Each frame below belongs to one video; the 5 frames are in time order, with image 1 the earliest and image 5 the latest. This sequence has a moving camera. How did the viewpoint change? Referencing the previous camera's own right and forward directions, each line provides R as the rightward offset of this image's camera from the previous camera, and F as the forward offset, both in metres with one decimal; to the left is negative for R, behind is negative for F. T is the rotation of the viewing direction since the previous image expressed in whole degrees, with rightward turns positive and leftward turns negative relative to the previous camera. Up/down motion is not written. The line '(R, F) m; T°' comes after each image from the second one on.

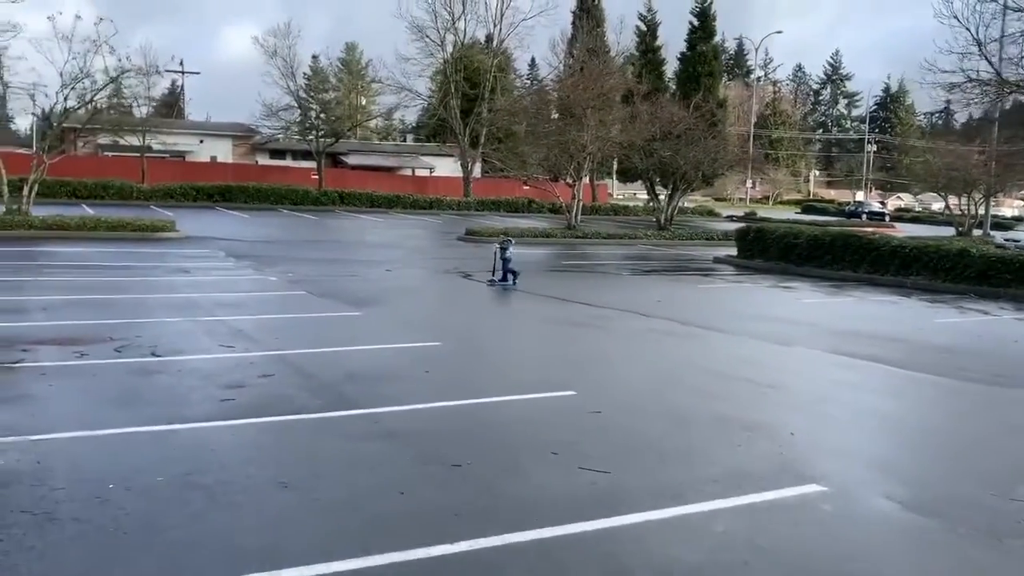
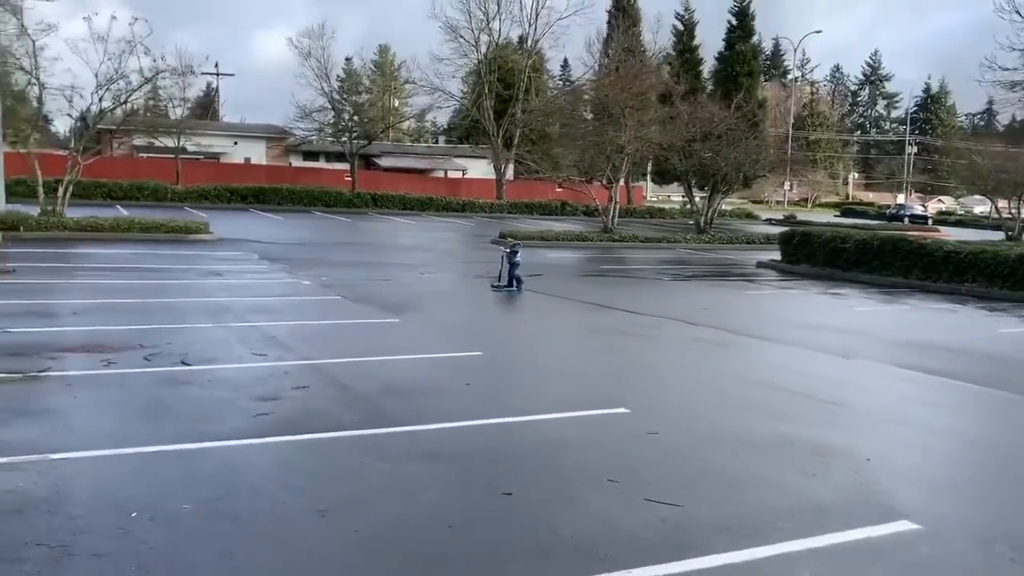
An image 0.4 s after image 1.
(-0.1, +0.5) m; -2°
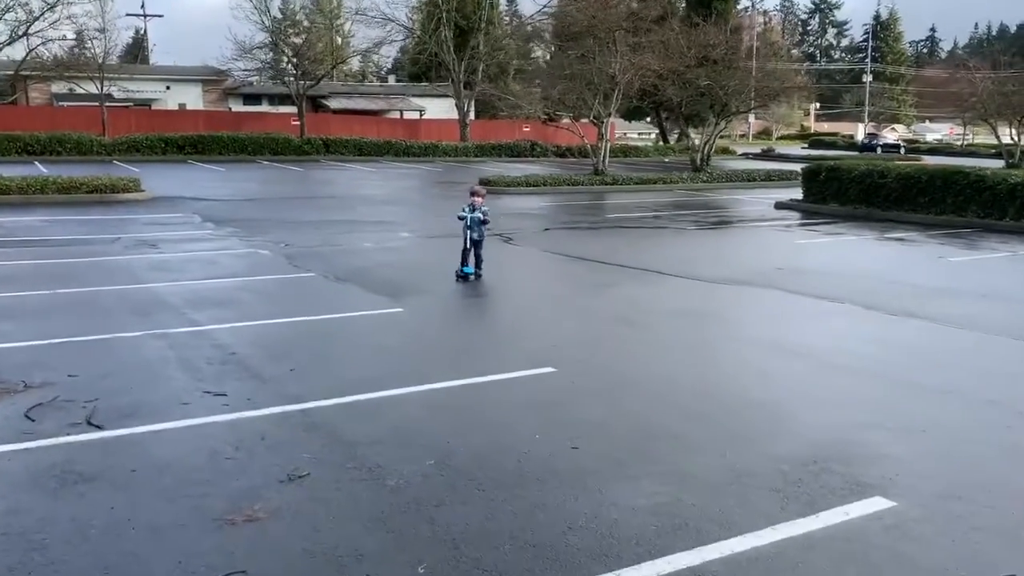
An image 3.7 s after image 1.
(-0.9, +3.2) m; +3°
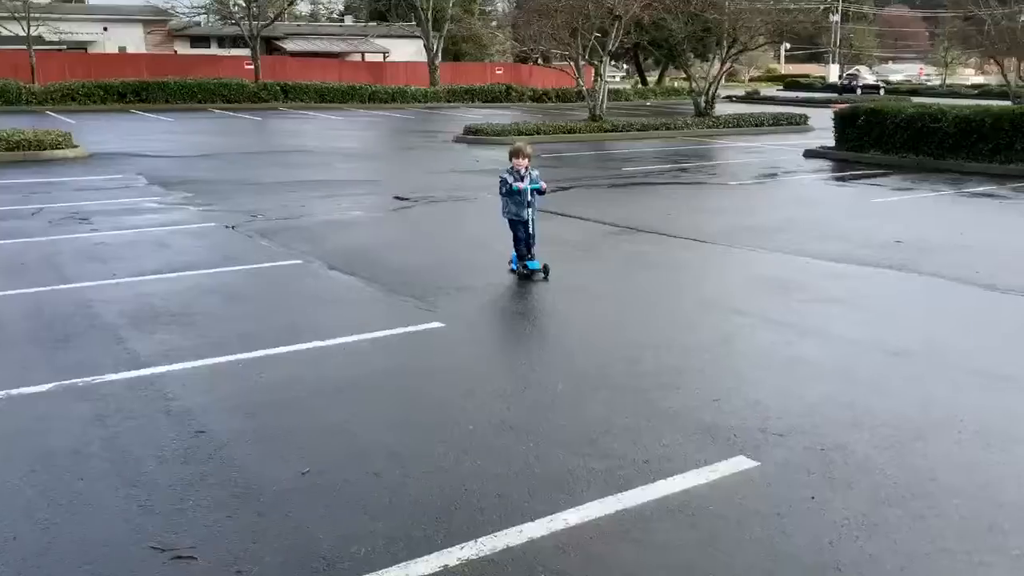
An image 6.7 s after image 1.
(-0.9, +2.6) m; +3°
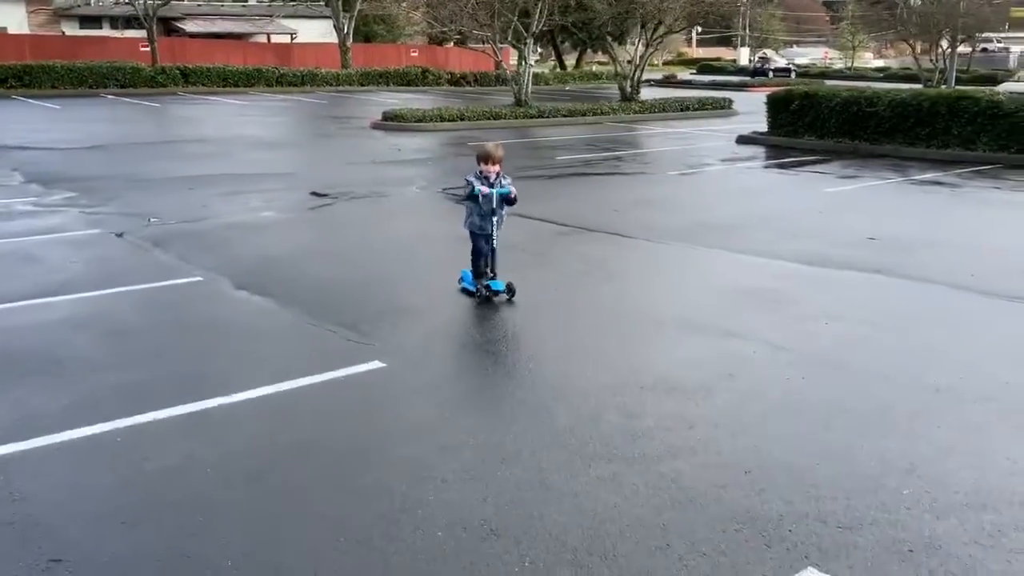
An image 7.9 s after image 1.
(-0.2, +1.1) m; +5°
